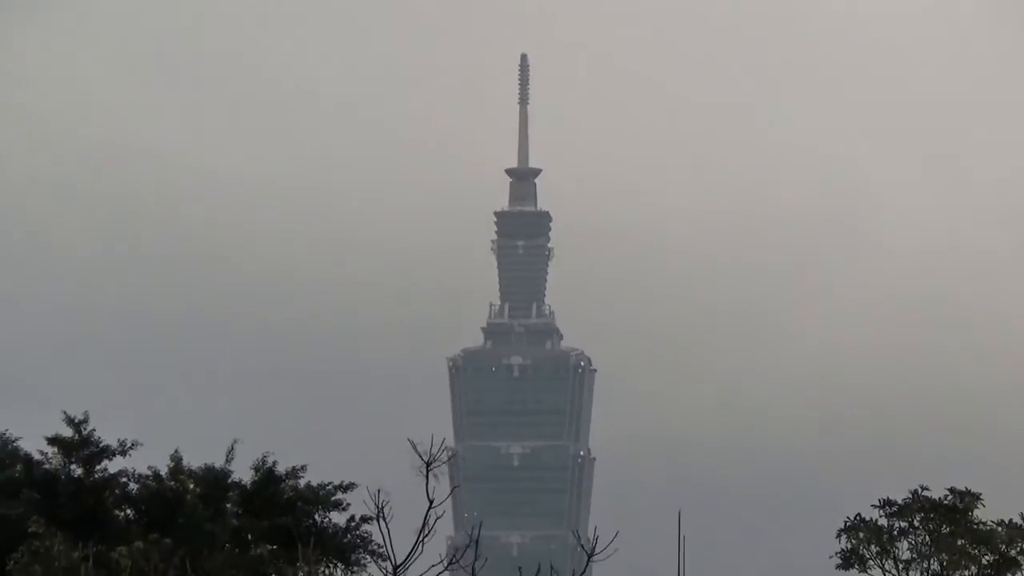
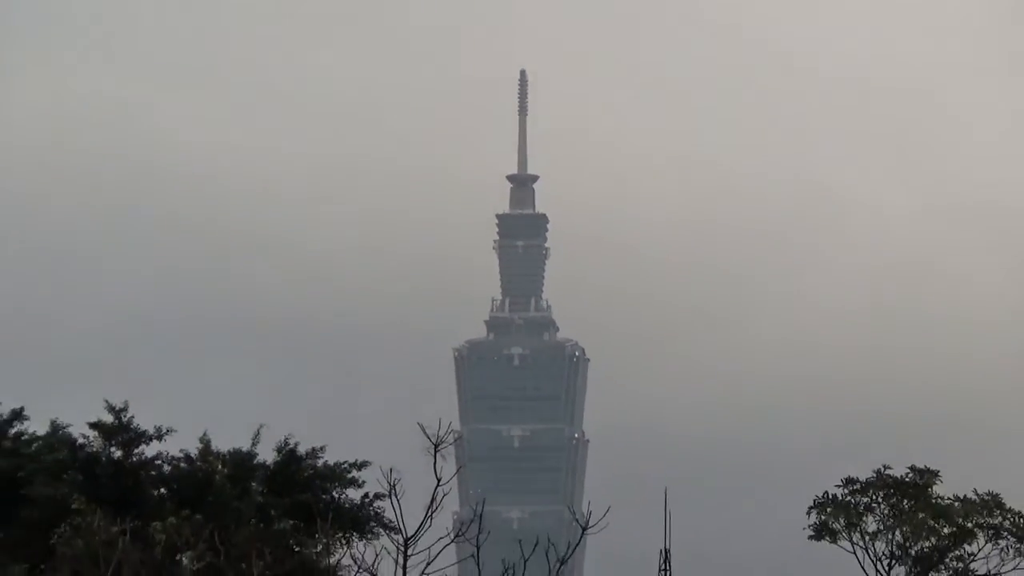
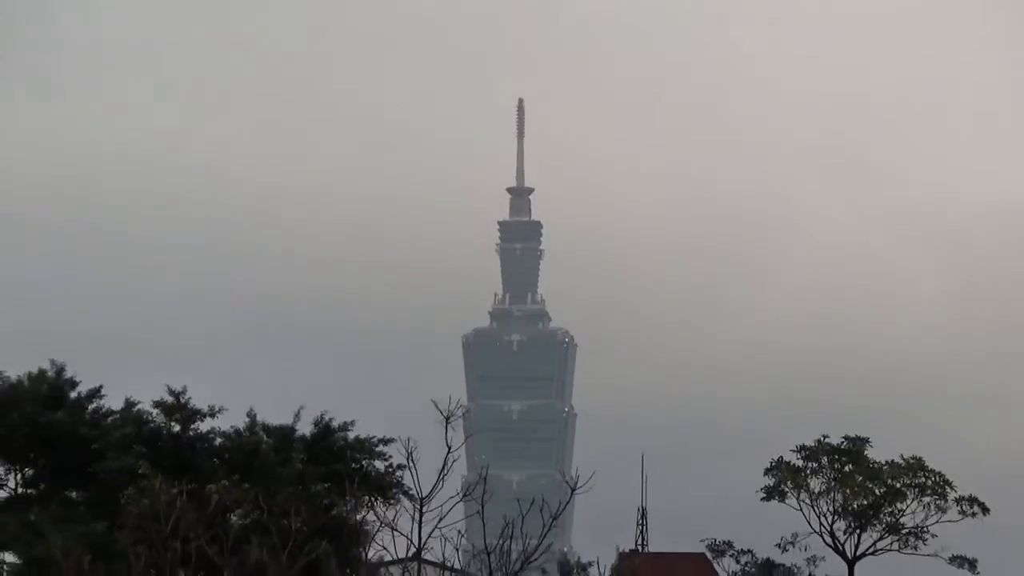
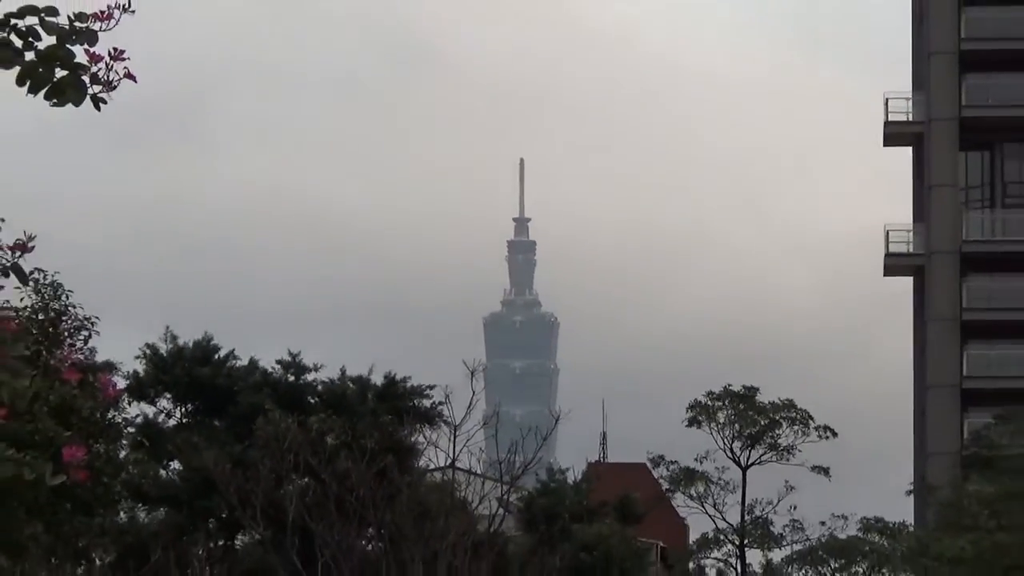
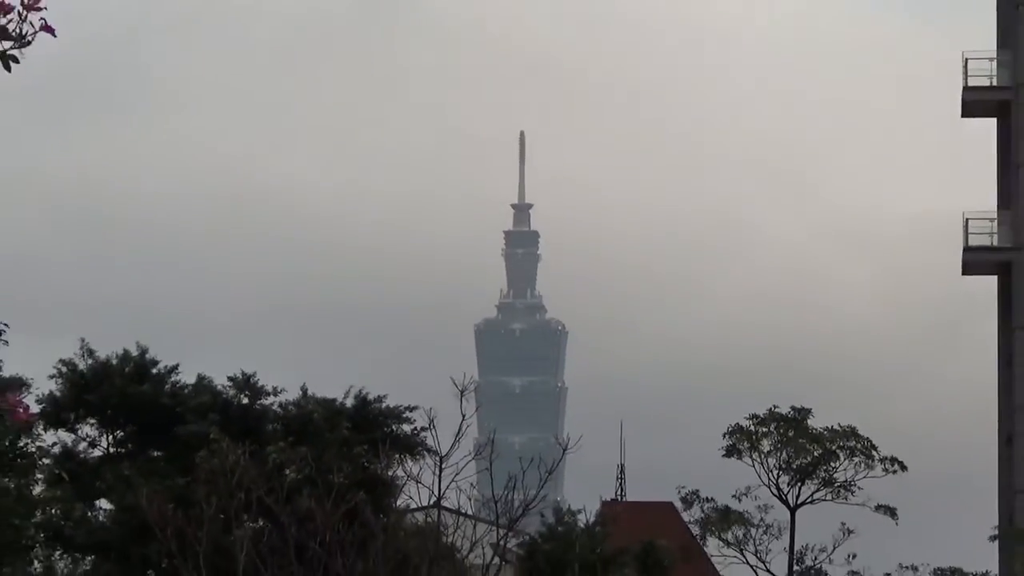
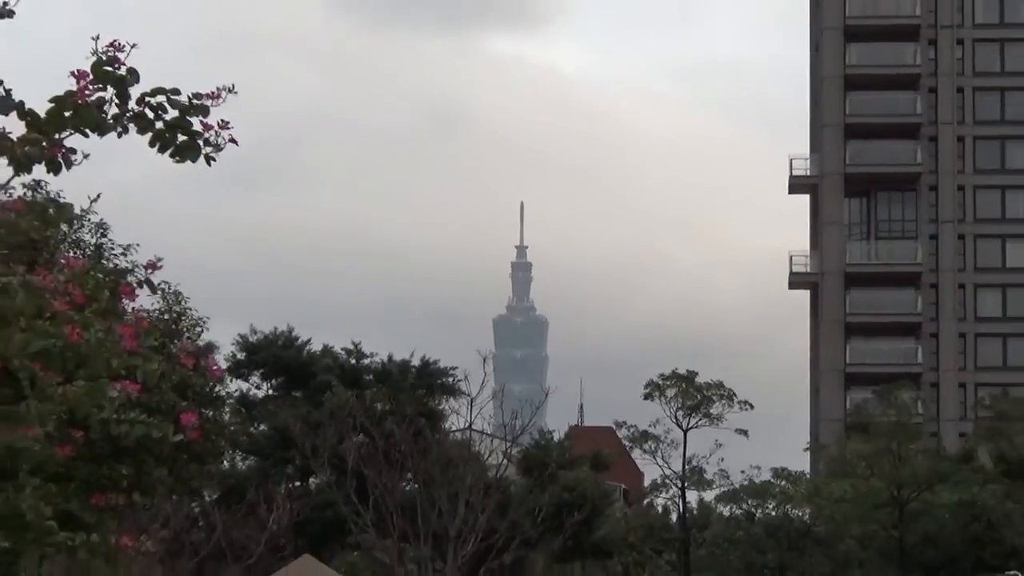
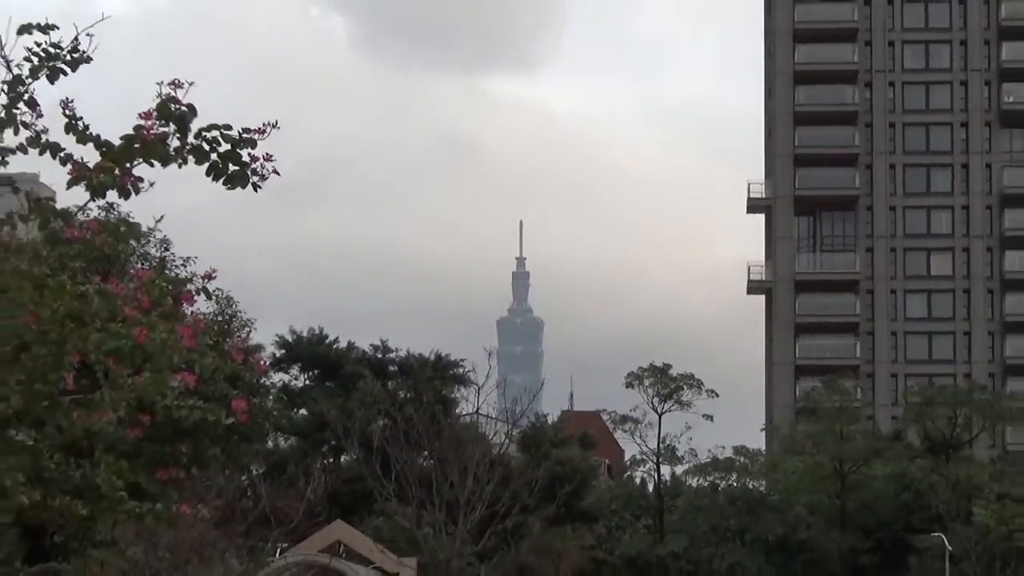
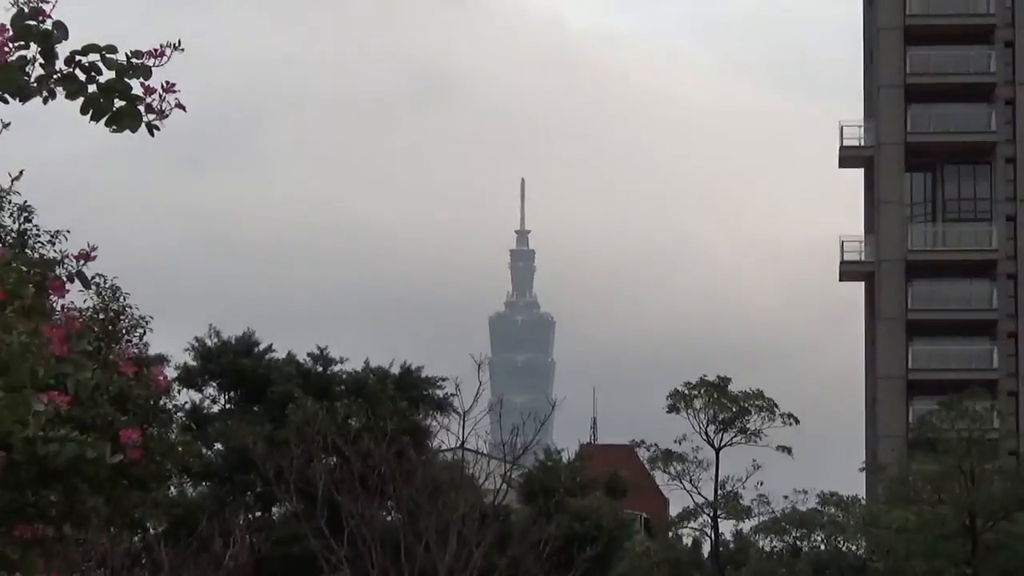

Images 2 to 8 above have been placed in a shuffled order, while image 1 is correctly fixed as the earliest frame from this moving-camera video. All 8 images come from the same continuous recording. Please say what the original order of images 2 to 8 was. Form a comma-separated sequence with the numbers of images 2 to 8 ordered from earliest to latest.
2, 3, 5, 4, 8, 6, 7
